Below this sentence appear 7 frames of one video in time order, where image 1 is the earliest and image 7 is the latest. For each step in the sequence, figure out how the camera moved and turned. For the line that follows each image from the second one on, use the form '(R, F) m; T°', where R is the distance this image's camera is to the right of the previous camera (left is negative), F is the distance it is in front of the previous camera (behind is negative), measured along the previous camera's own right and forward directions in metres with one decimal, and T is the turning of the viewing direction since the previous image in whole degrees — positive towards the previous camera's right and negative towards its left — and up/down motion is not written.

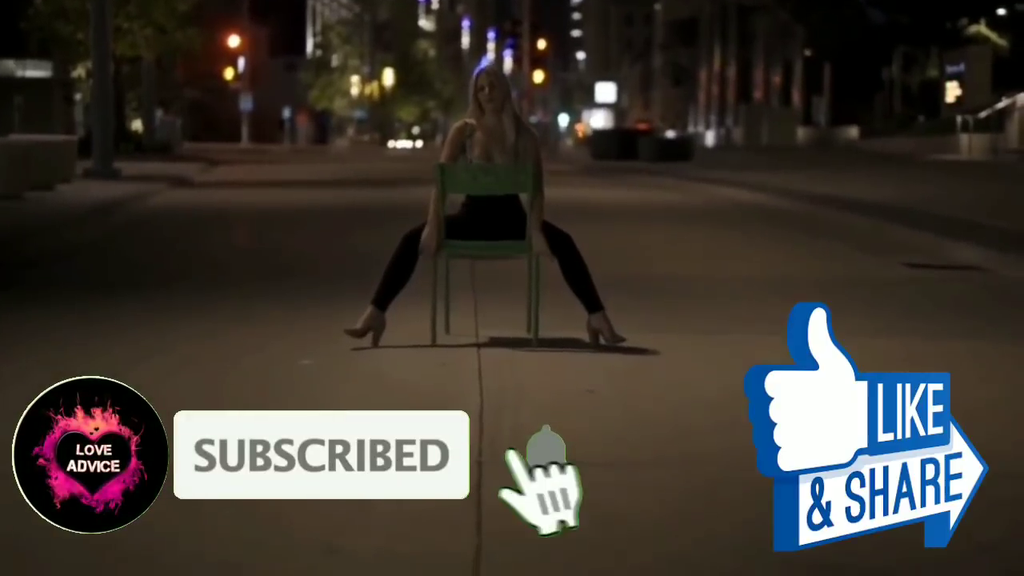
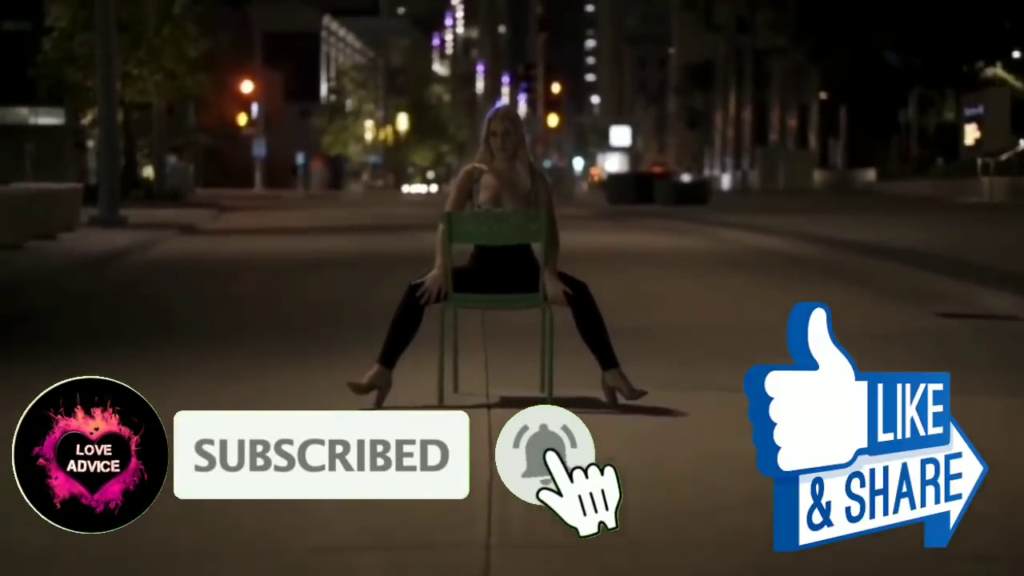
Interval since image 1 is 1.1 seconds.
(0.0, +0.6) m; 0°
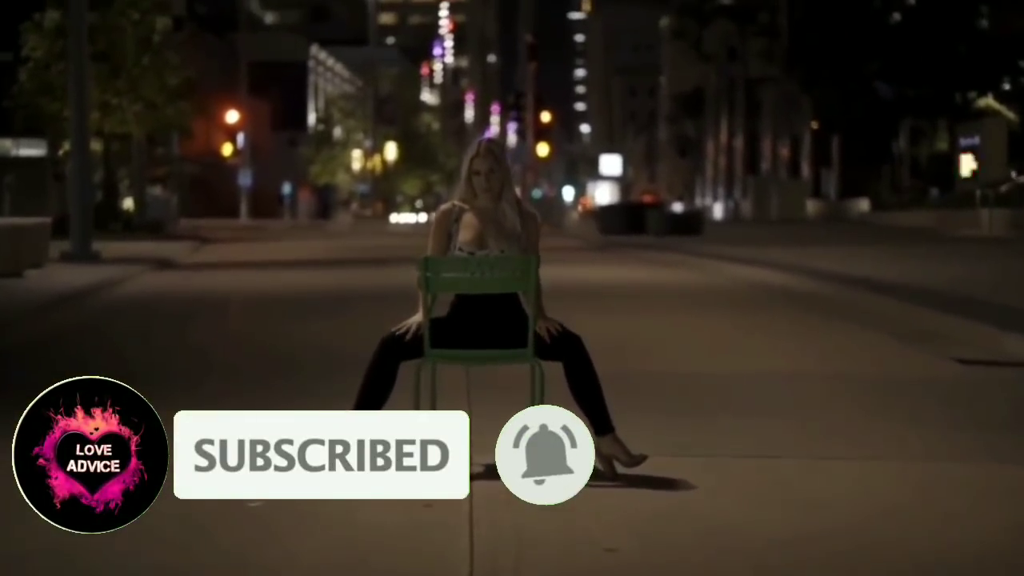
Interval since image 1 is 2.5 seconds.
(0.0, +1.1) m; 0°
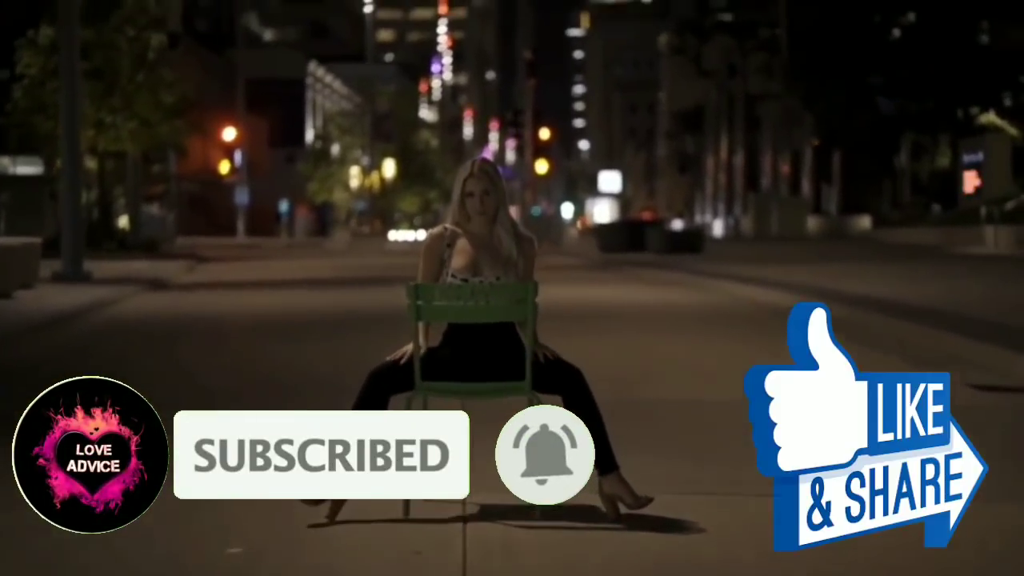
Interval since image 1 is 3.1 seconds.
(0.0, +0.5) m; 0°
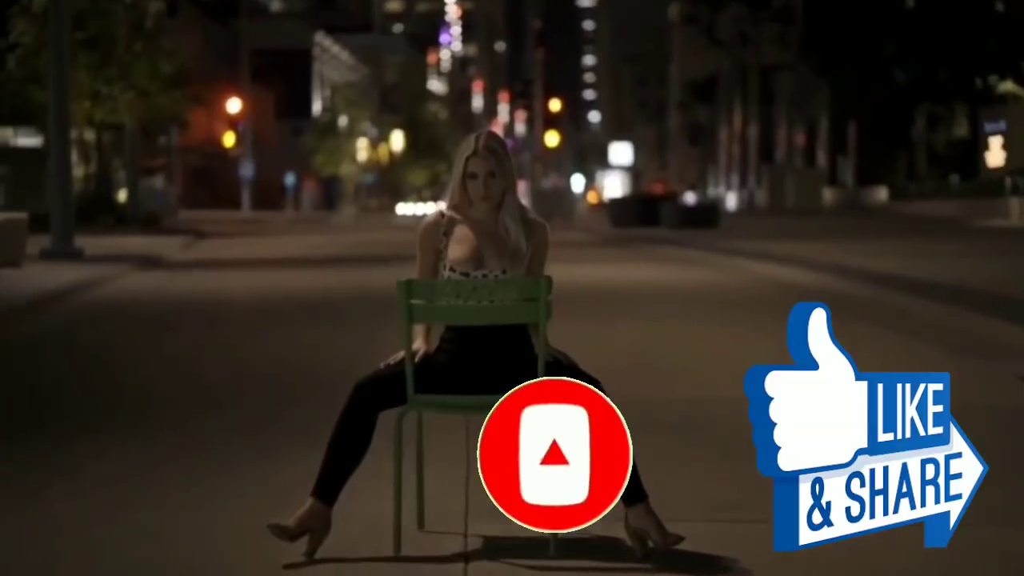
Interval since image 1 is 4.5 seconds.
(0.0, +1.3) m; 0°
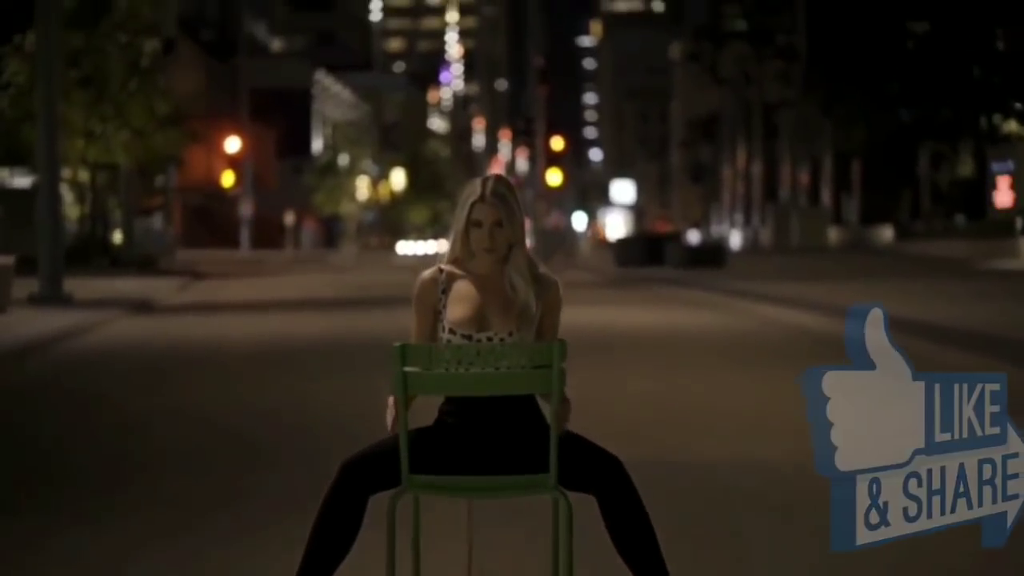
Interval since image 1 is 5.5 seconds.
(0.0, +0.9) m; 0°
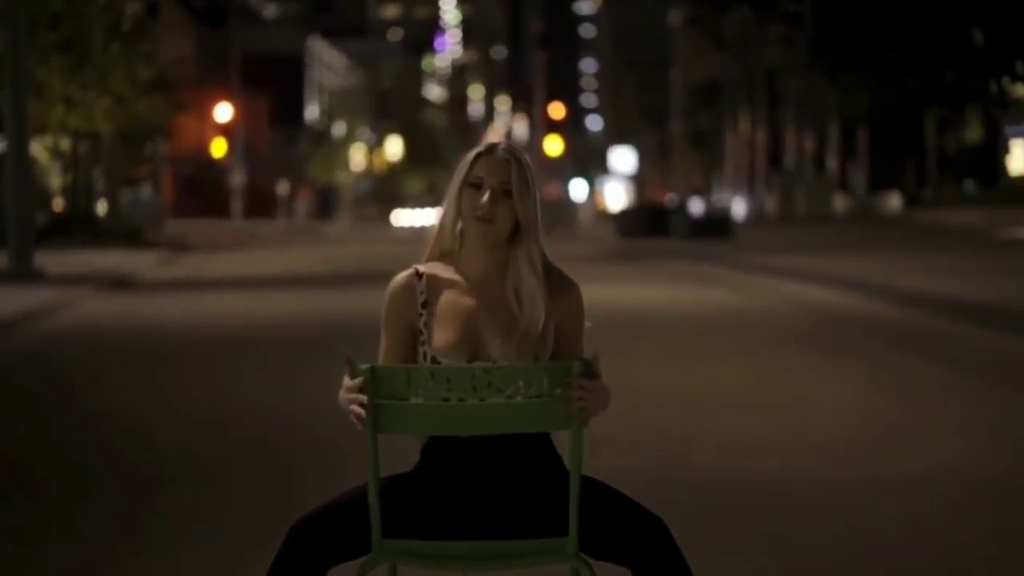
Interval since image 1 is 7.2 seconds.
(0.0, +1.6) m; 0°
